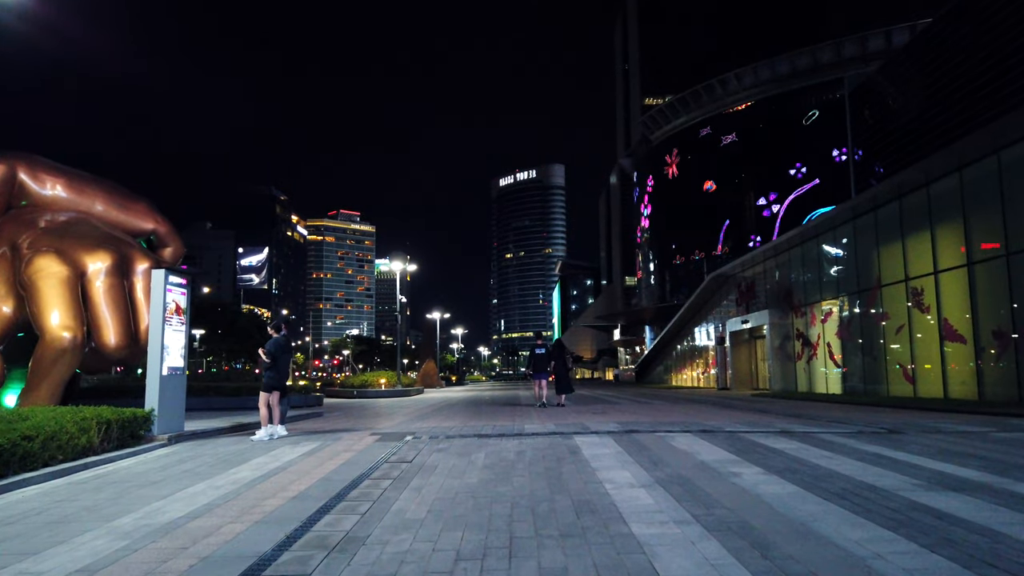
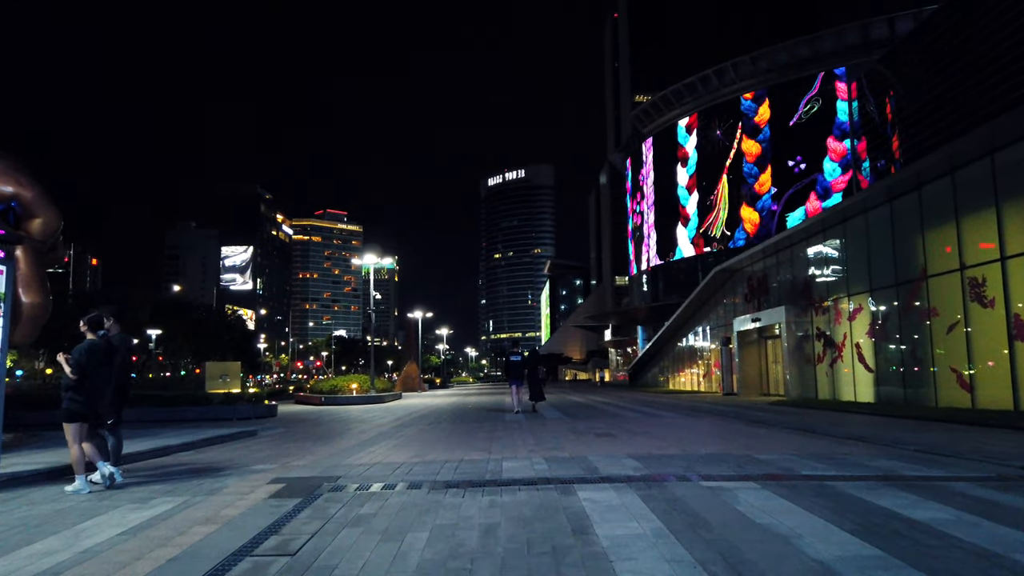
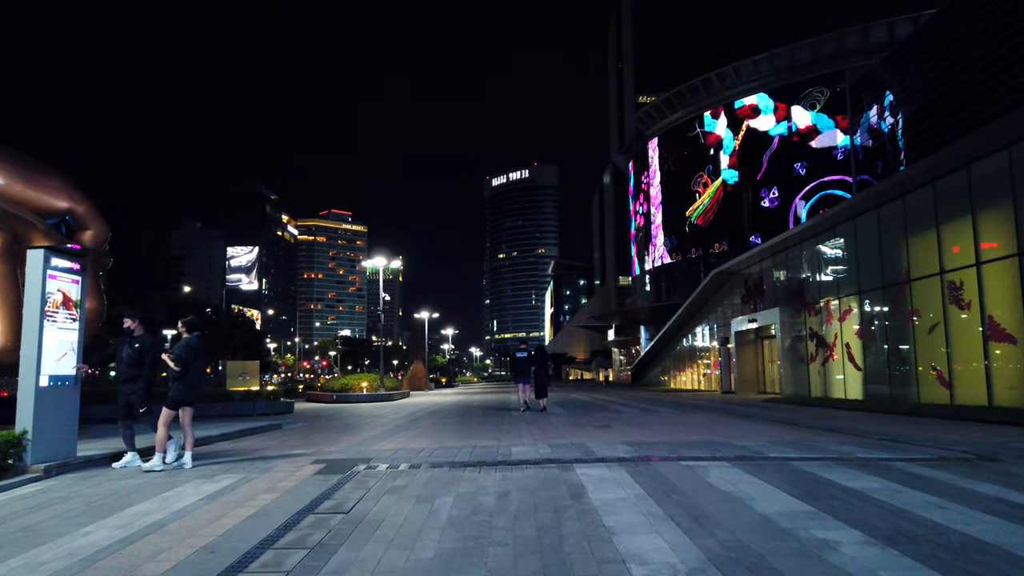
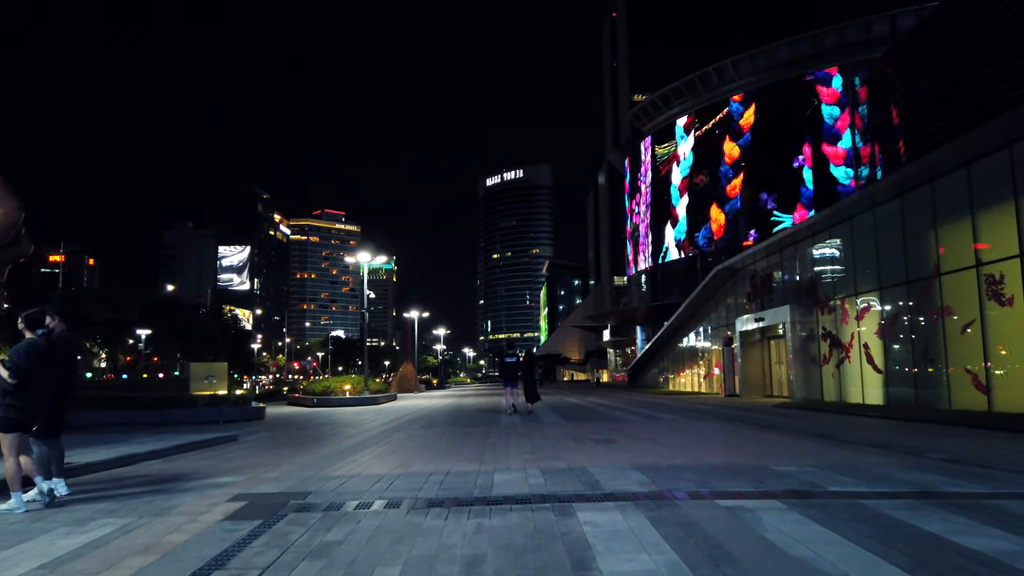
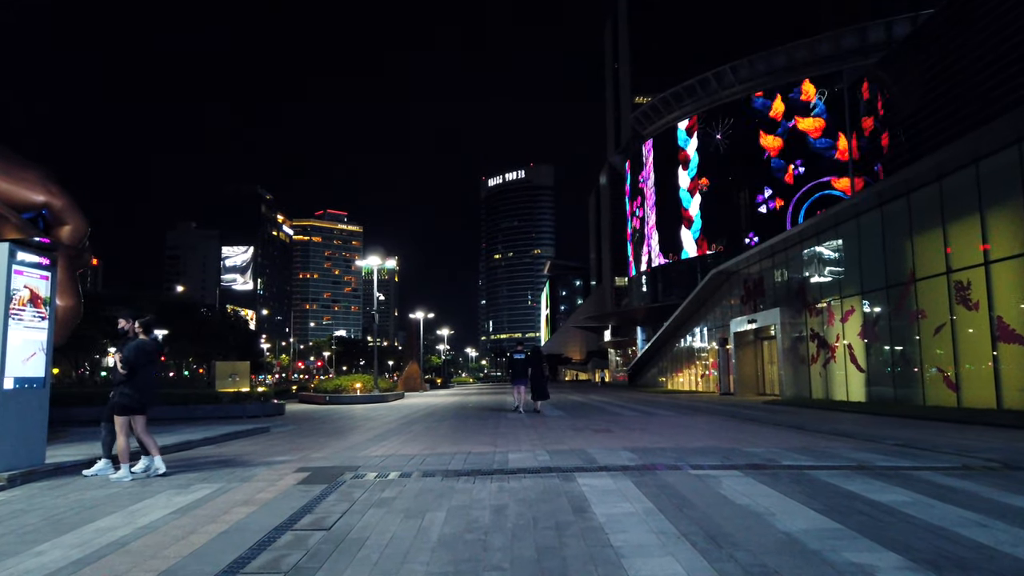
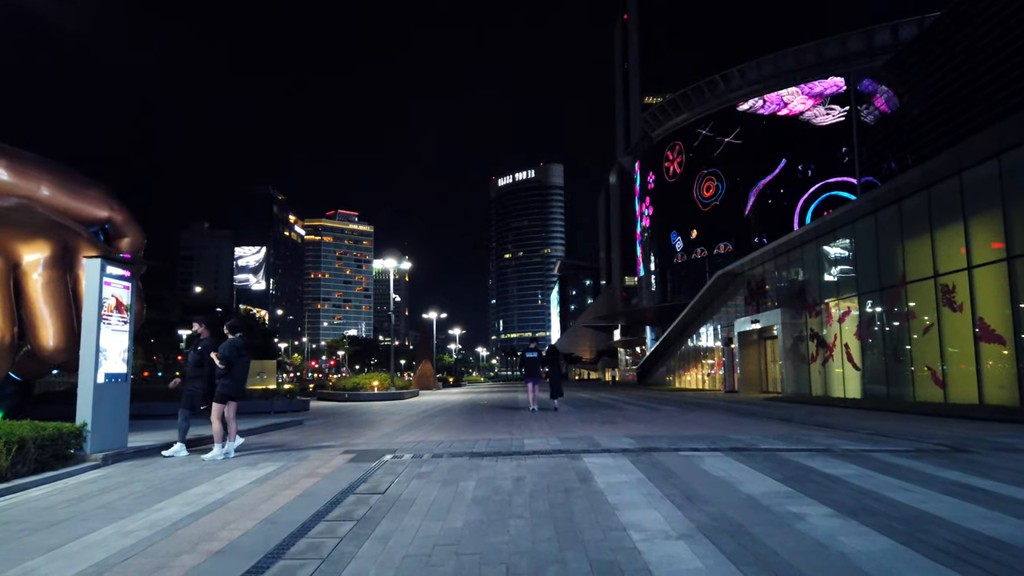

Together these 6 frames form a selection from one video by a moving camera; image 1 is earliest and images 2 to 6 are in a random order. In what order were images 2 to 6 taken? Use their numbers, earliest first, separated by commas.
6, 3, 5, 2, 4
